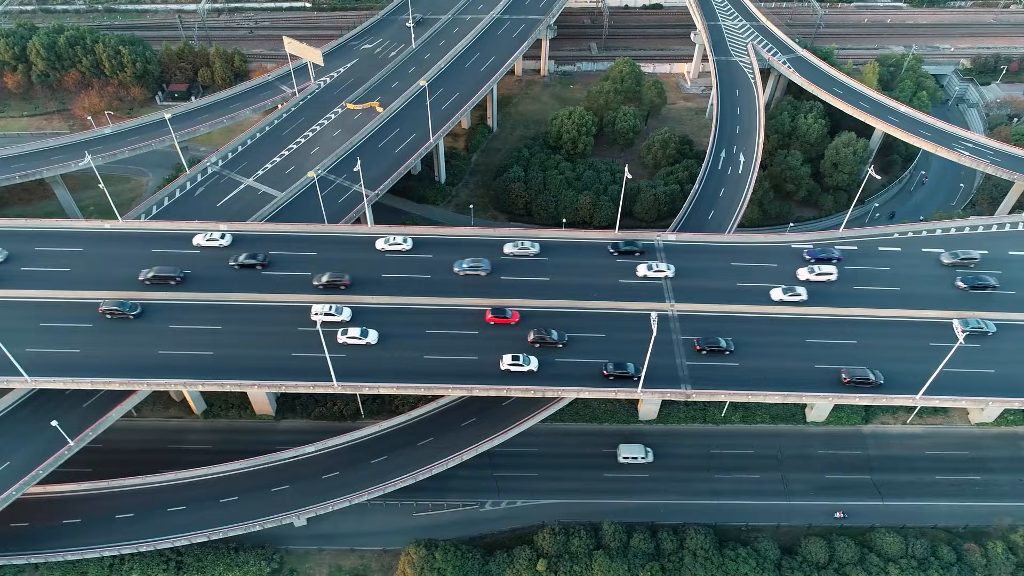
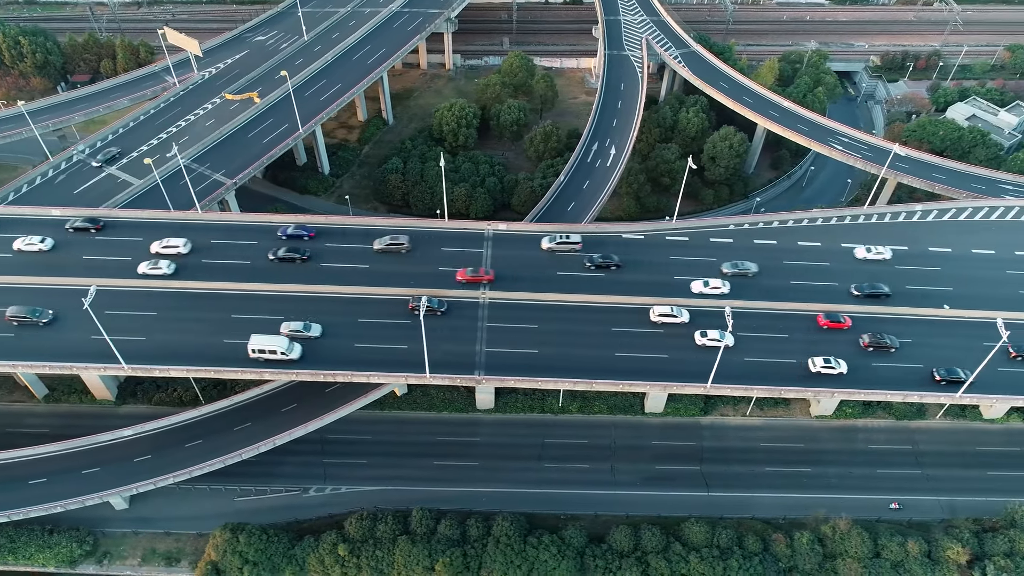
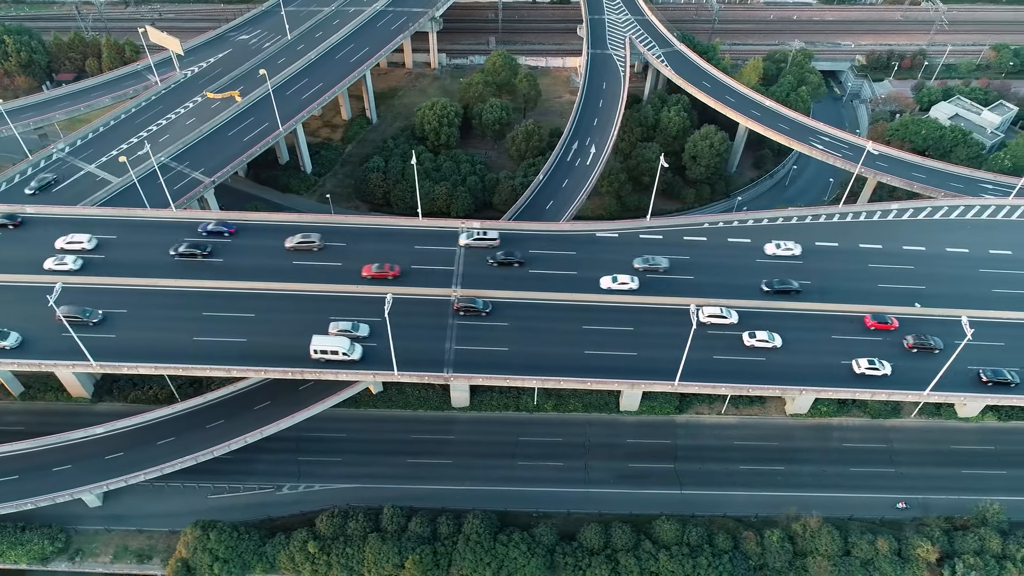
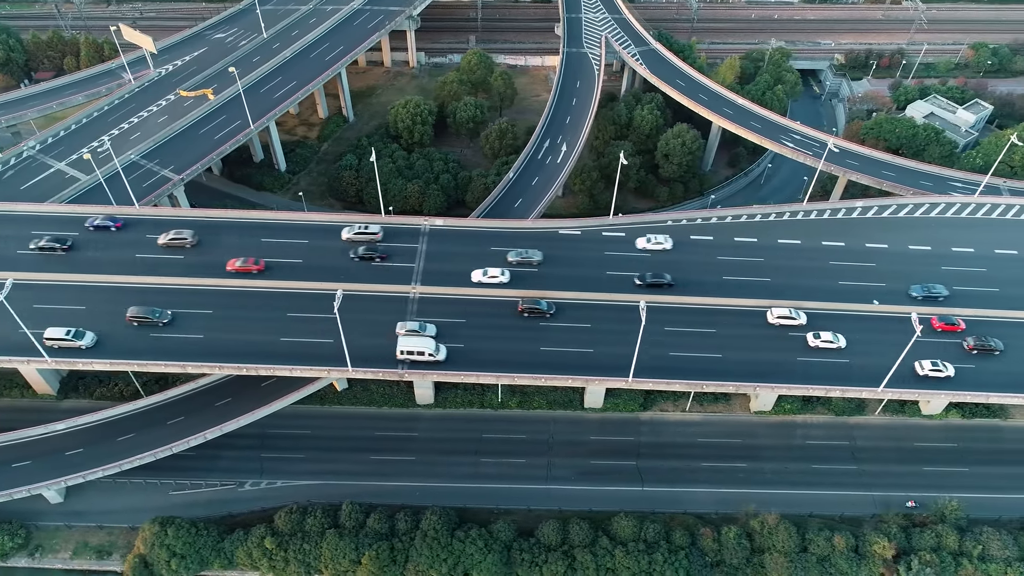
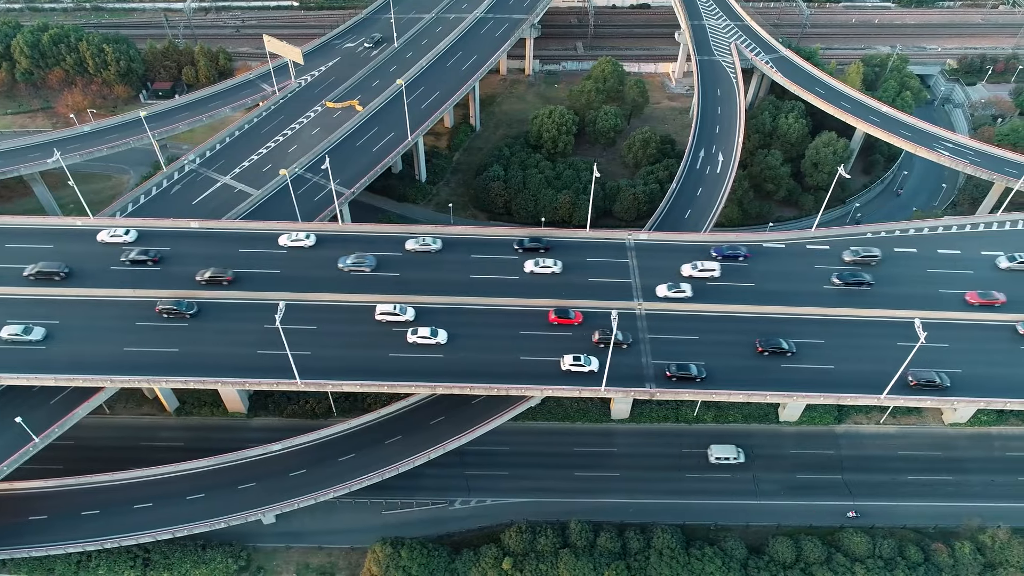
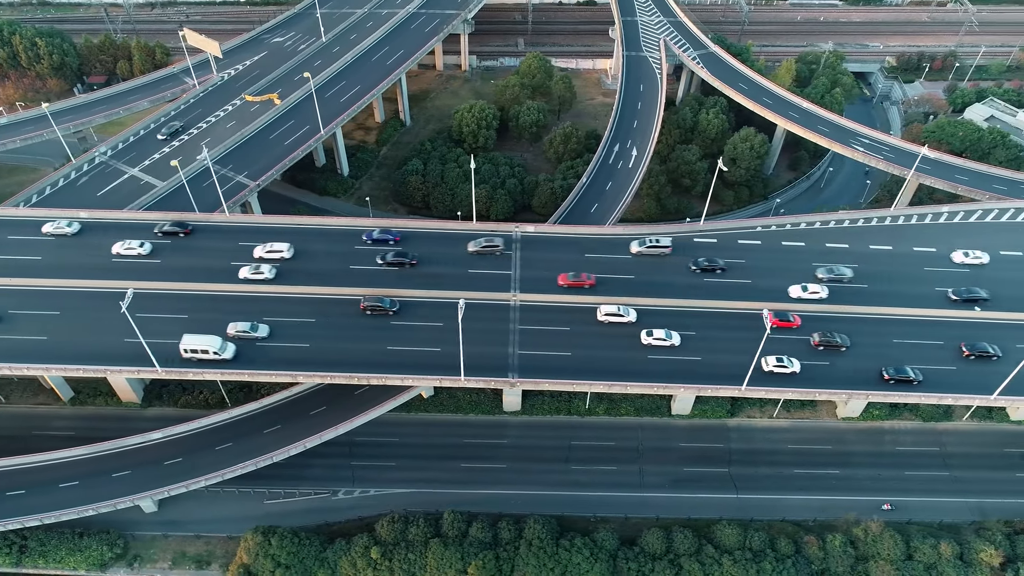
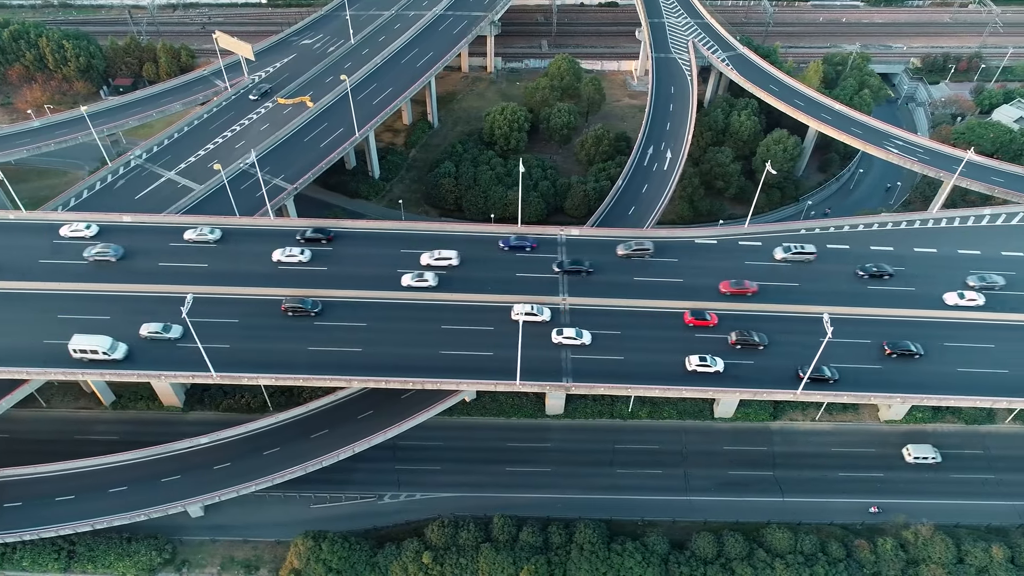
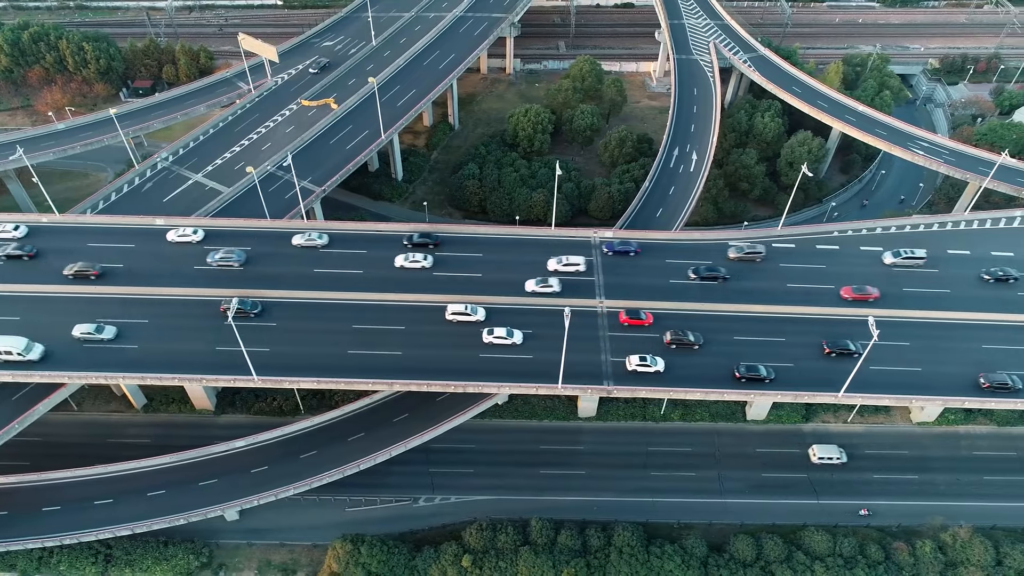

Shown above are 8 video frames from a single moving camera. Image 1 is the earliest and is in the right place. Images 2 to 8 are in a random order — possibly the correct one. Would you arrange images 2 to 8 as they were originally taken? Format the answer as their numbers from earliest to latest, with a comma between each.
5, 8, 7, 6, 2, 3, 4
